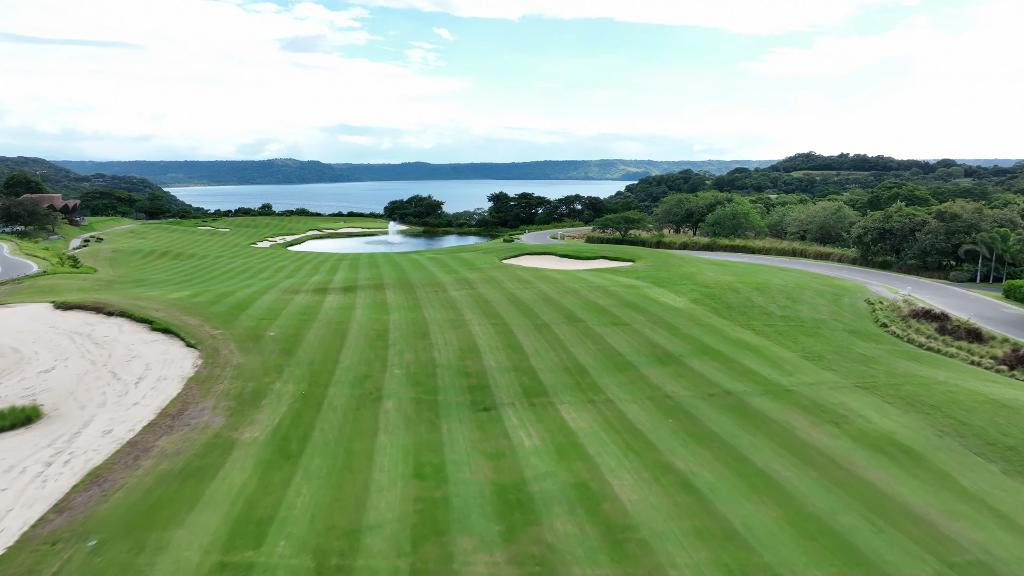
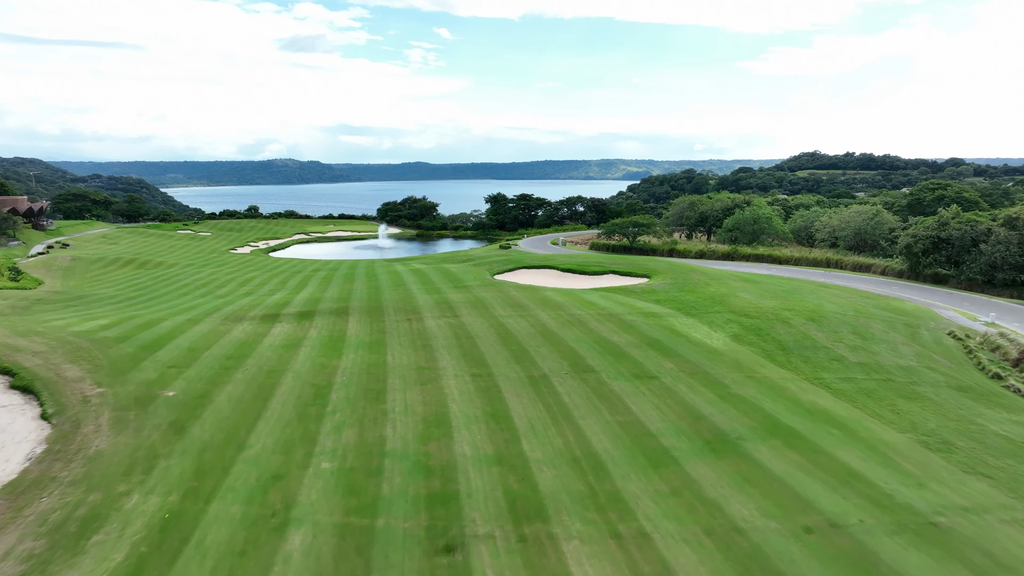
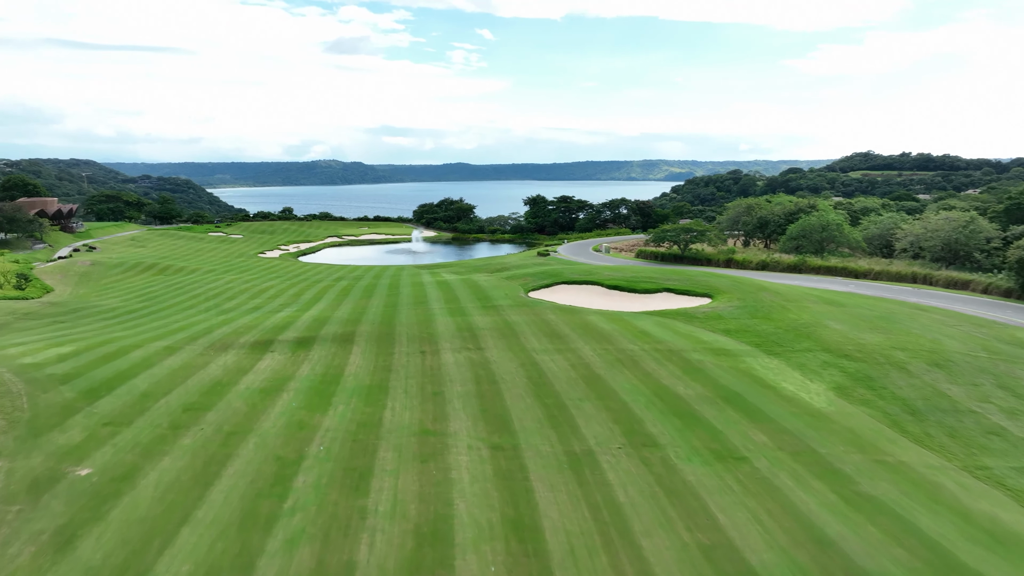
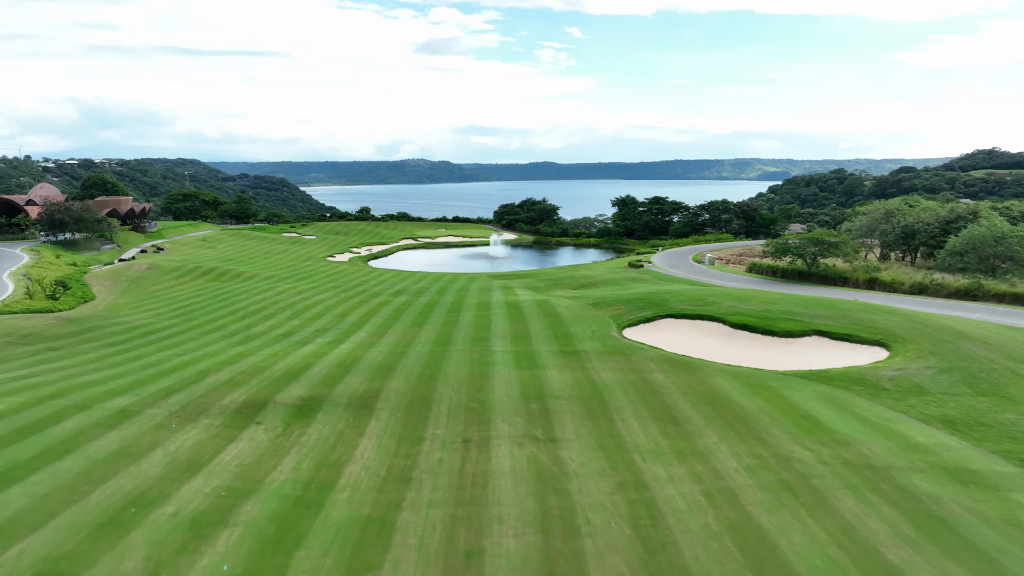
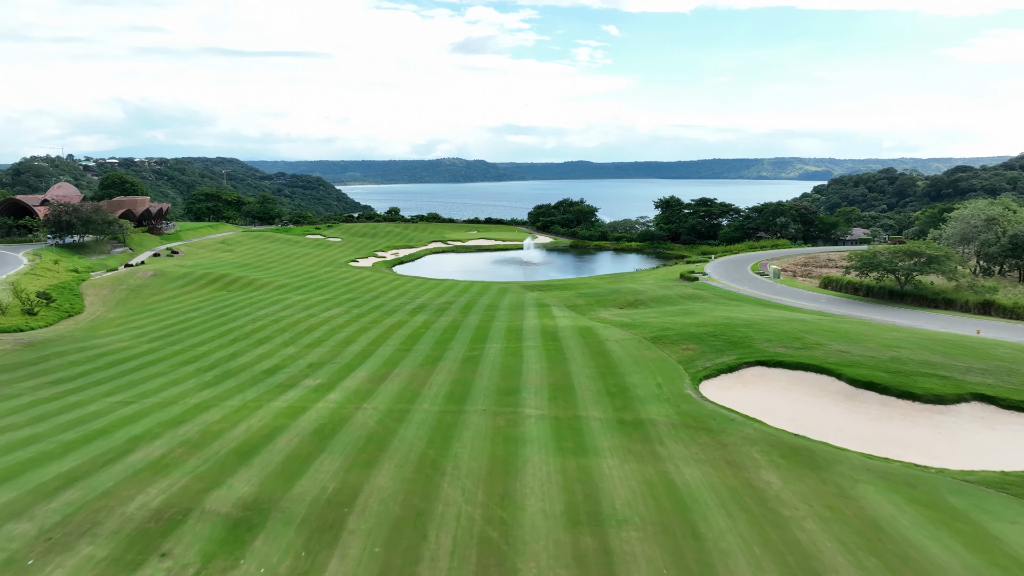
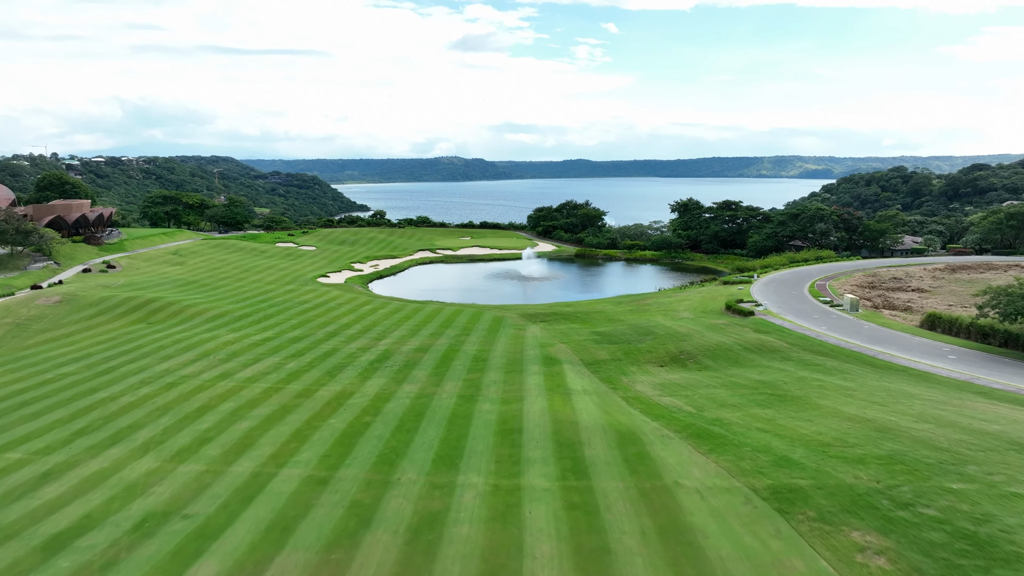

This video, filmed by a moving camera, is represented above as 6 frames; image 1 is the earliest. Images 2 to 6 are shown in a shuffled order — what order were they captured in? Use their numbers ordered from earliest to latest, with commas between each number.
2, 3, 4, 5, 6
